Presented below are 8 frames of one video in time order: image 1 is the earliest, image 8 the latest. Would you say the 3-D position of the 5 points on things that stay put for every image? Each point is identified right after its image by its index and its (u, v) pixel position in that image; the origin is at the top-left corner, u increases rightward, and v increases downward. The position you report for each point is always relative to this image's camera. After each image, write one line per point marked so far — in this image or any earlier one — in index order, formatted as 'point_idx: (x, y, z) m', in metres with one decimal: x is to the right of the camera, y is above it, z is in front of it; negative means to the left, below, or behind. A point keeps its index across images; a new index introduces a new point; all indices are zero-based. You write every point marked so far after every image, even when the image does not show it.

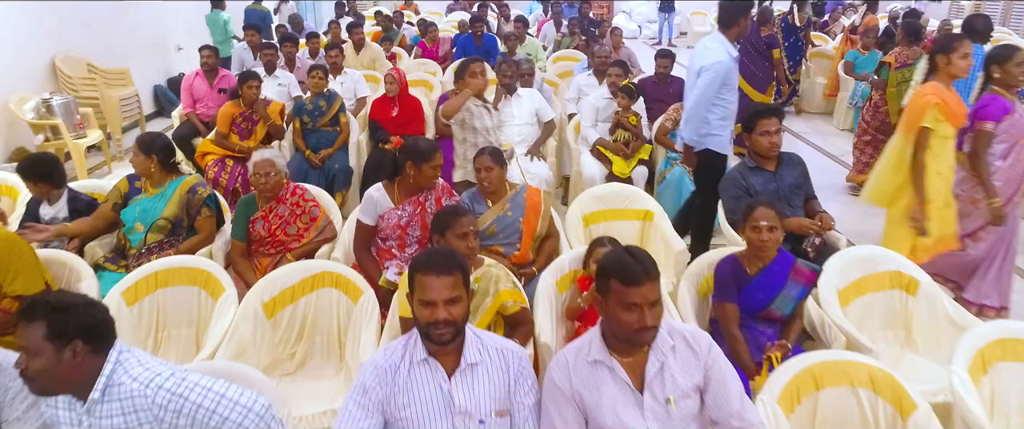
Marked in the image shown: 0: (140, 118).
0: (-3.4, +0.9, +6.4) m
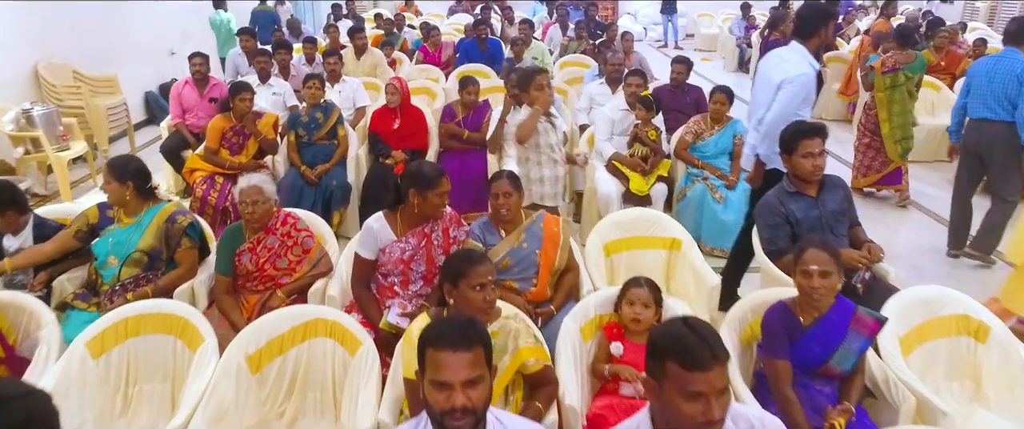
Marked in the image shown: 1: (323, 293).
0: (-3.3, +0.7, +6.1) m
1: (-0.7, -0.3, +2.8) m
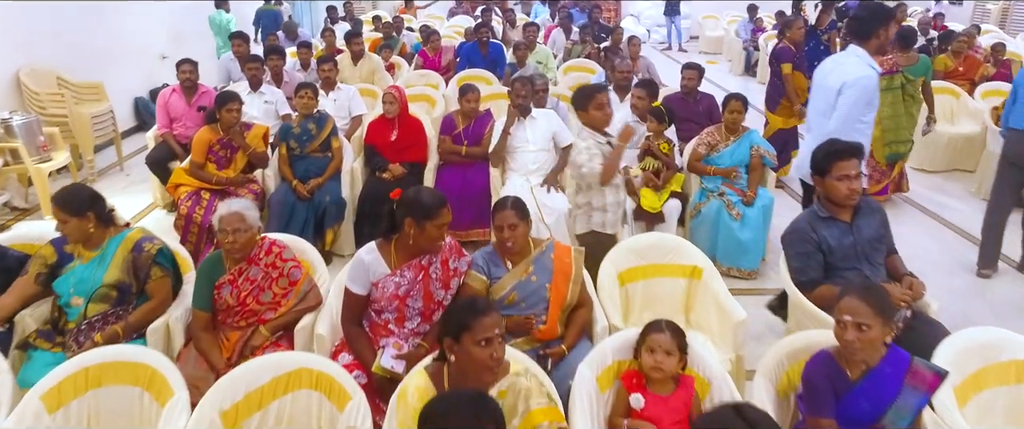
0: (-3.3, +0.6, +5.9) m
1: (-0.7, -0.4, +2.5) m
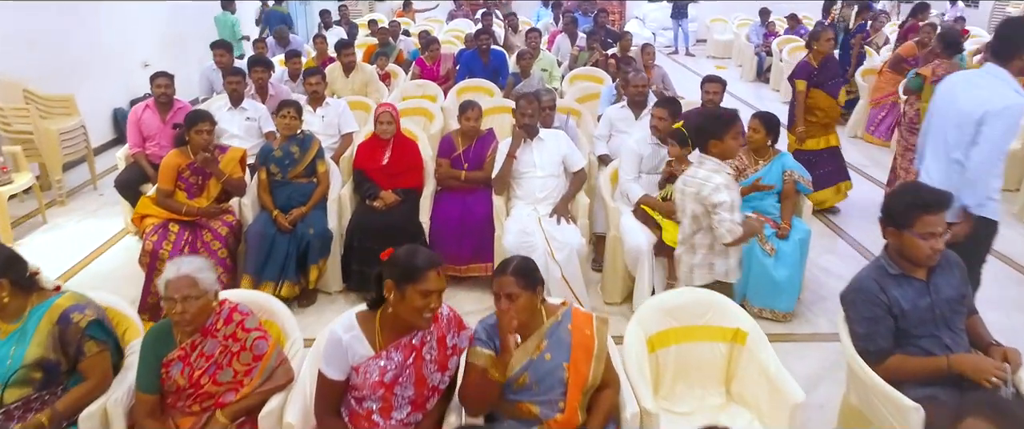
0: (-3.2, +0.5, +5.4) m
1: (-0.7, -0.6, +2.1) m
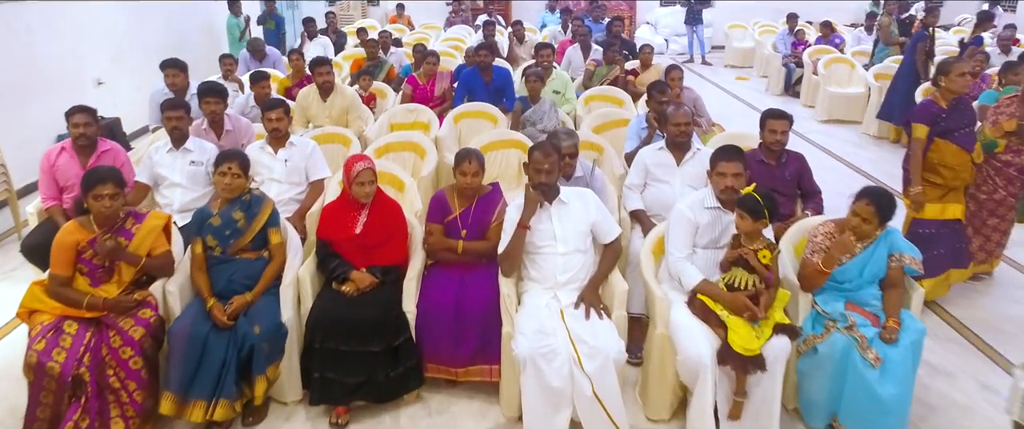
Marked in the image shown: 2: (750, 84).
0: (-3.2, +0.1, +4.5) m
1: (-0.6, -0.9, +1.2) m
2: (+3.4, +1.9, +10.2) m
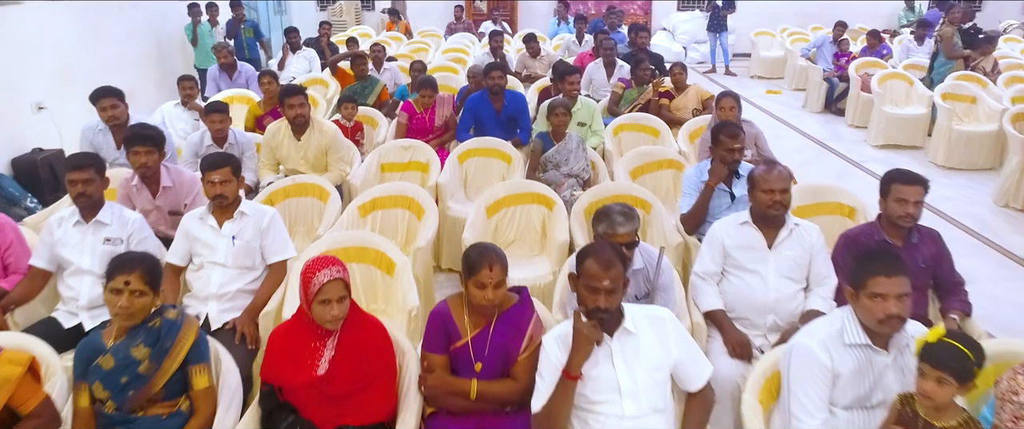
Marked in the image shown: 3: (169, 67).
0: (-3.1, -0.3, +3.5) m
1: (-0.5, -1.3, +0.2) m
2: (+3.5, +1.5, +9.2) m
3: (-3.8, +1.6, +7.8) m
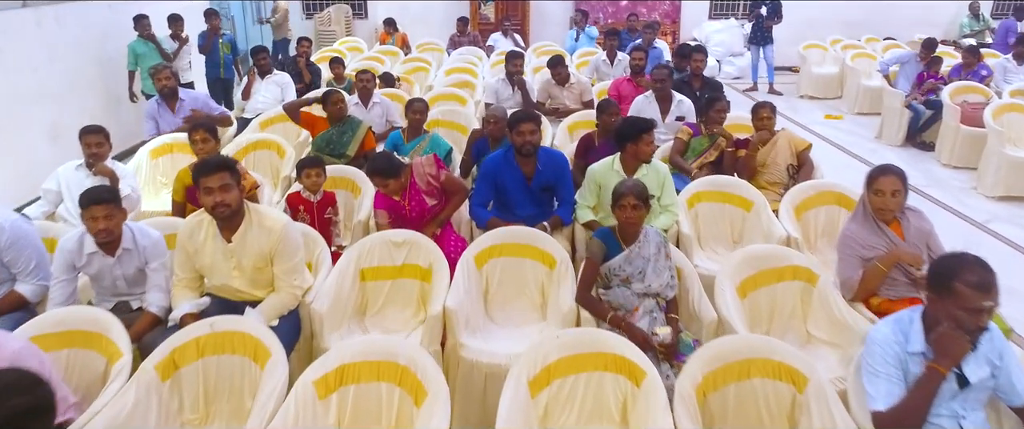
0: (-2.9, -0.8, +2.1) m
1: (-0.3, -1.8, -1.2) m
2: (+3.7, +1.0, +7.8) m
3: (-3.6, +1.1, +6.4) m
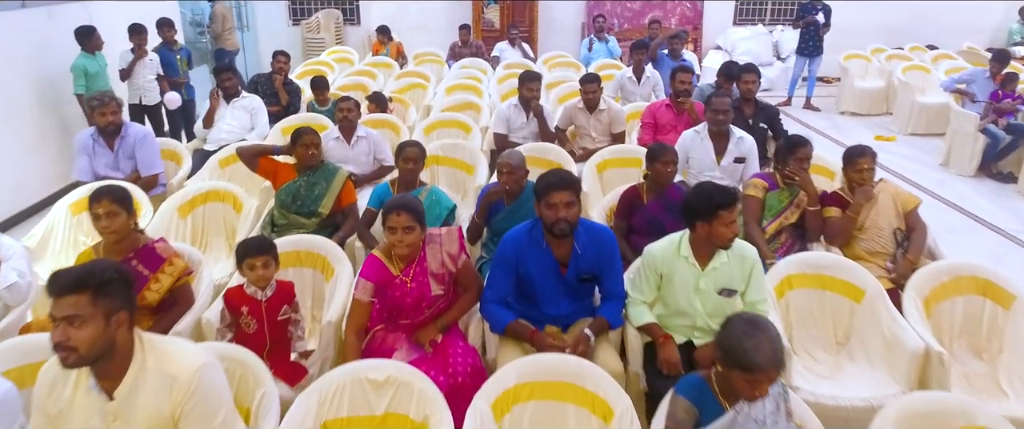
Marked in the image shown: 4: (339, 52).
0: (-2.8, -1.2, +1.1) m
1: (-0.2, -2.2, -2.2) m
2: (+3.8, +0.6, +6.8) m
3: (-3.5, +0.7, +5.4) m
4: (-2.0, +1.8, +8.0) m
